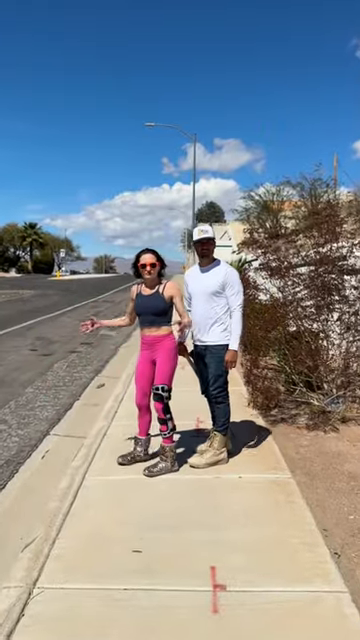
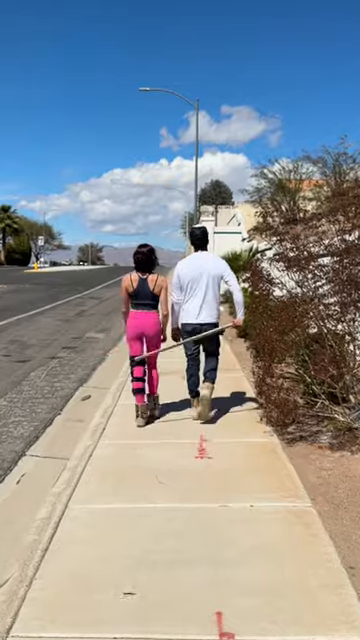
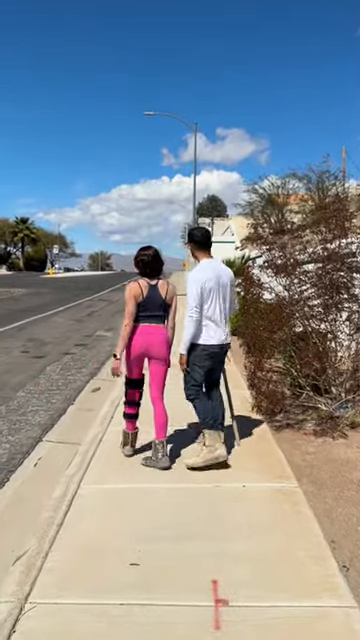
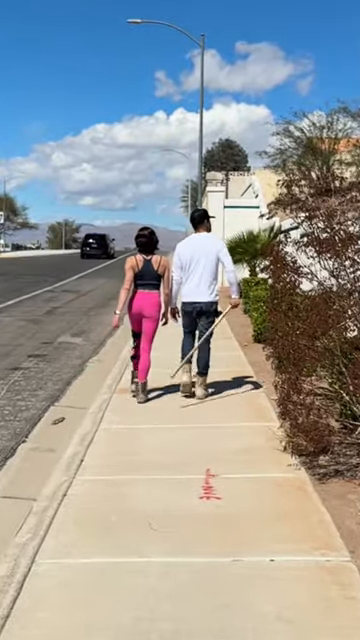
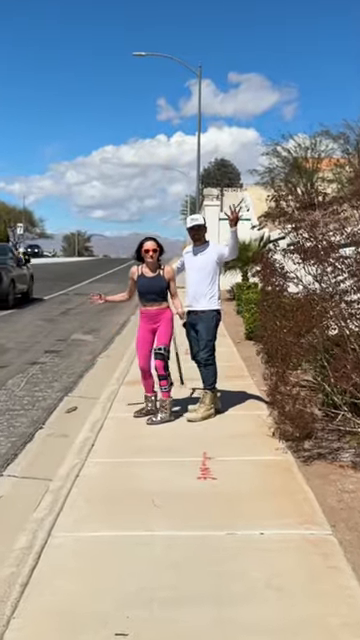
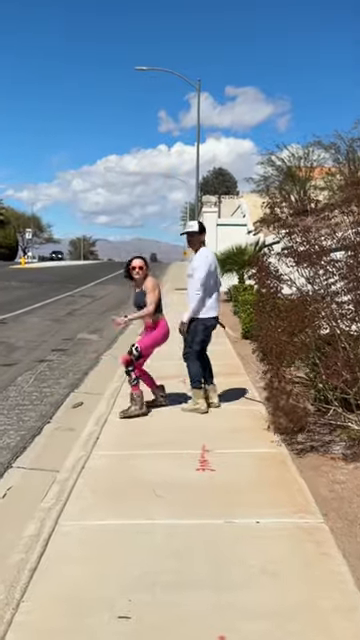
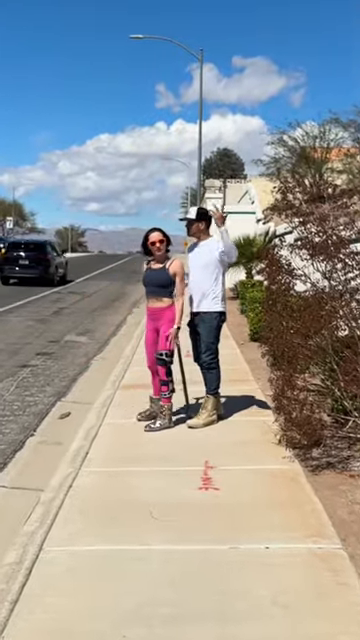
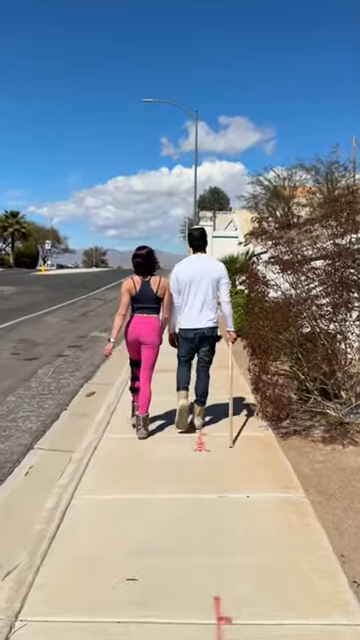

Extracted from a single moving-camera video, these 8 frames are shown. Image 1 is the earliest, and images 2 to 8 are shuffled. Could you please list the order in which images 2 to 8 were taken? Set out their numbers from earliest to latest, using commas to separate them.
3, 8, 2, 6, 5, 7, 4
